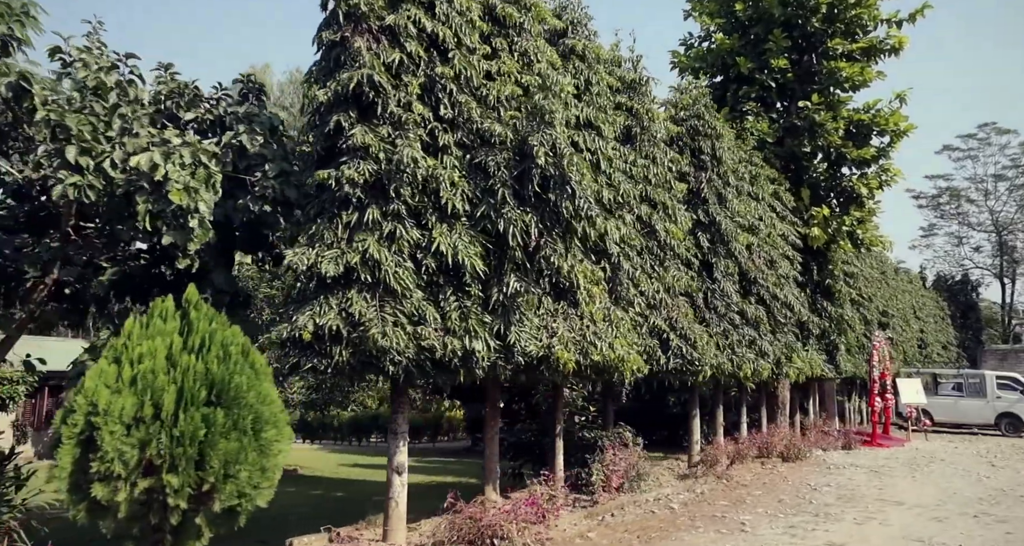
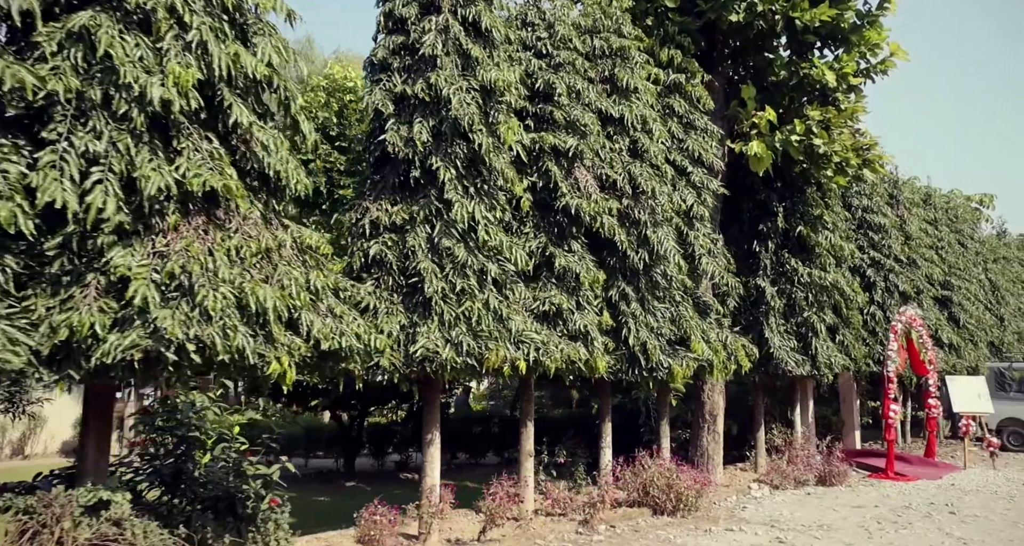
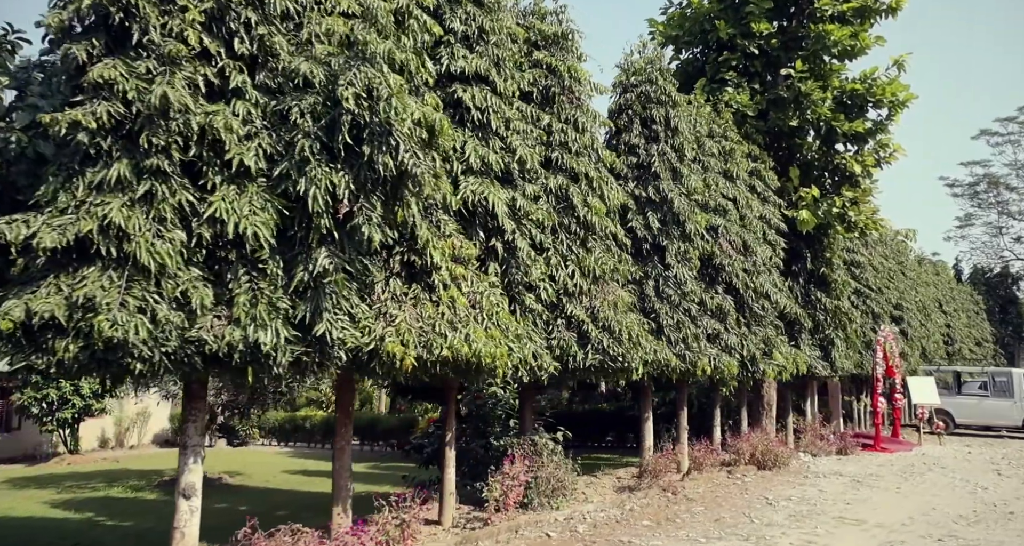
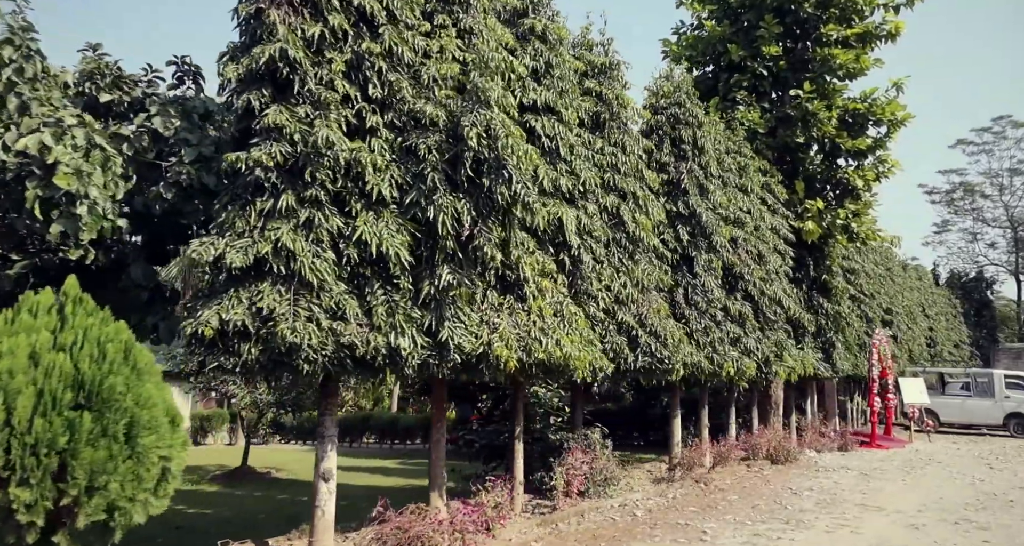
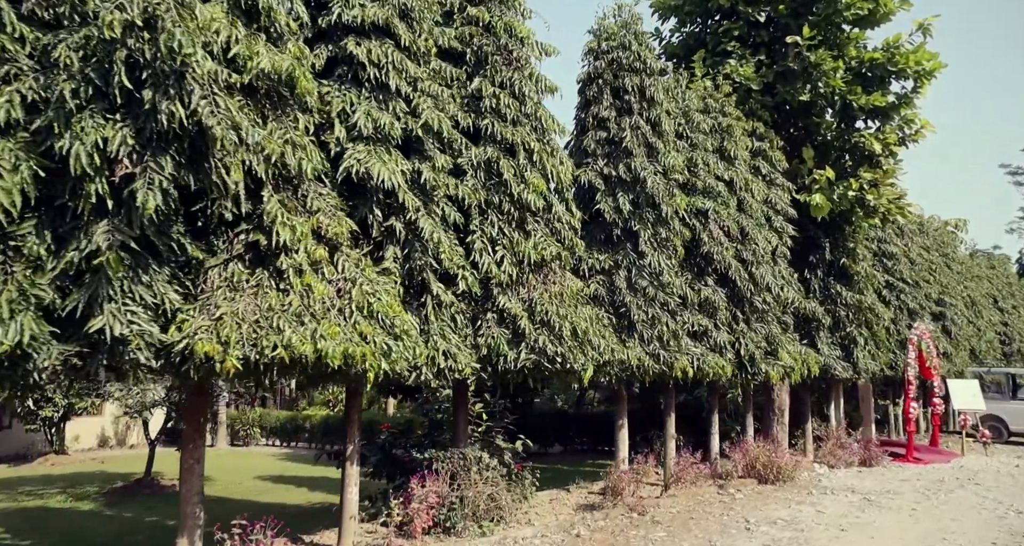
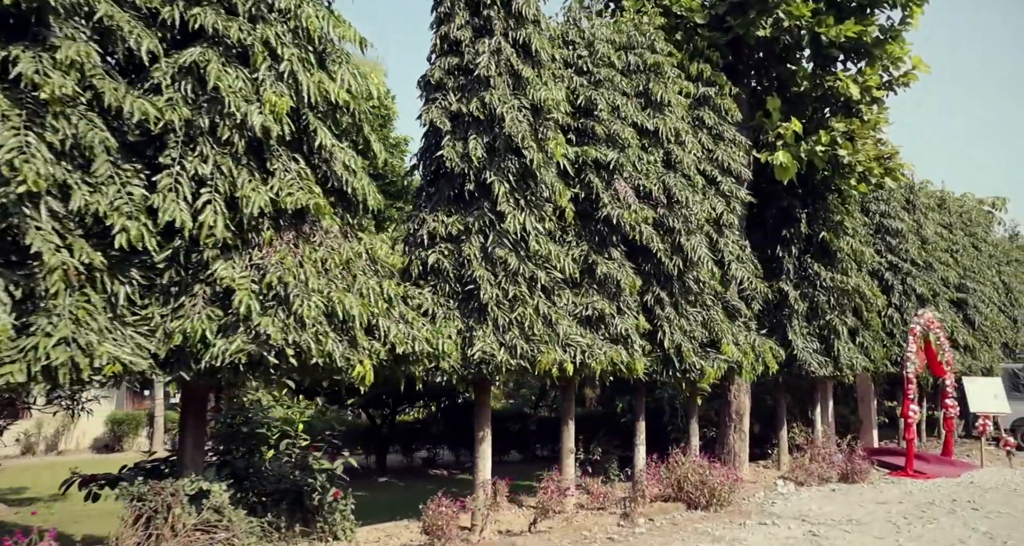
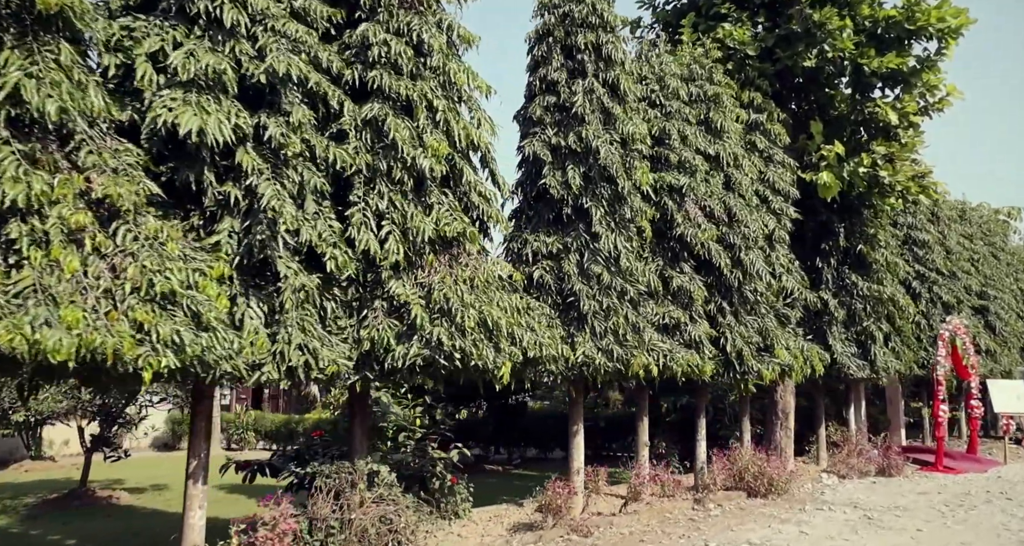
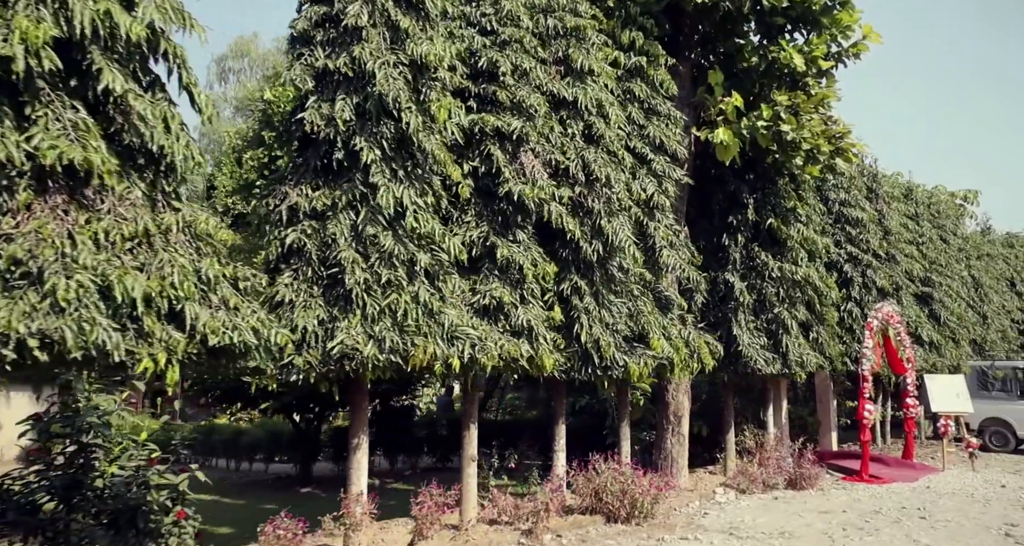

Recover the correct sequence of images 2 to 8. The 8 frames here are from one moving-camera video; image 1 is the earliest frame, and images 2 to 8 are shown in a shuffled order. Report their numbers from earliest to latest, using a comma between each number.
4, 3, 5, 7, 6, 2, 8
